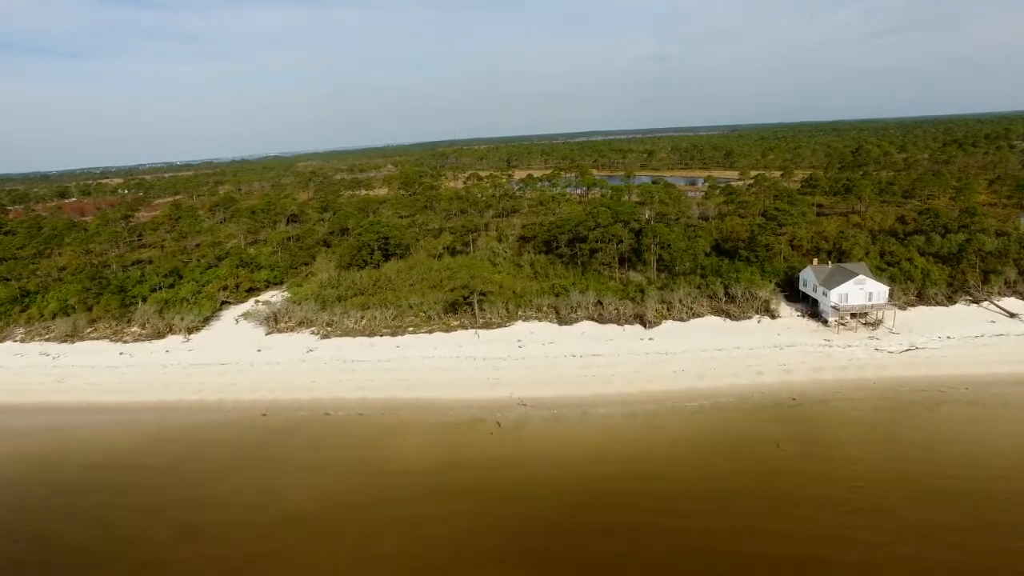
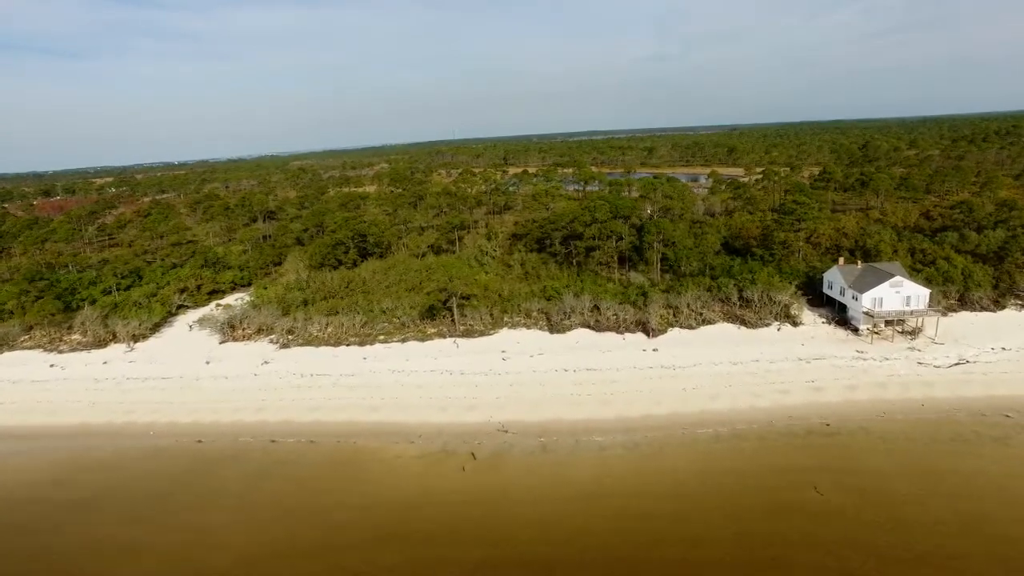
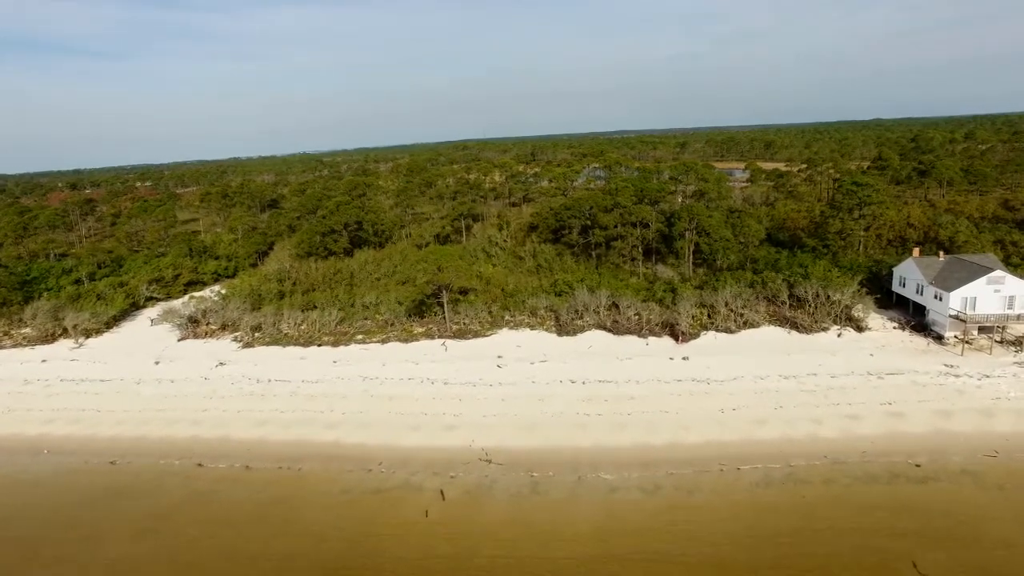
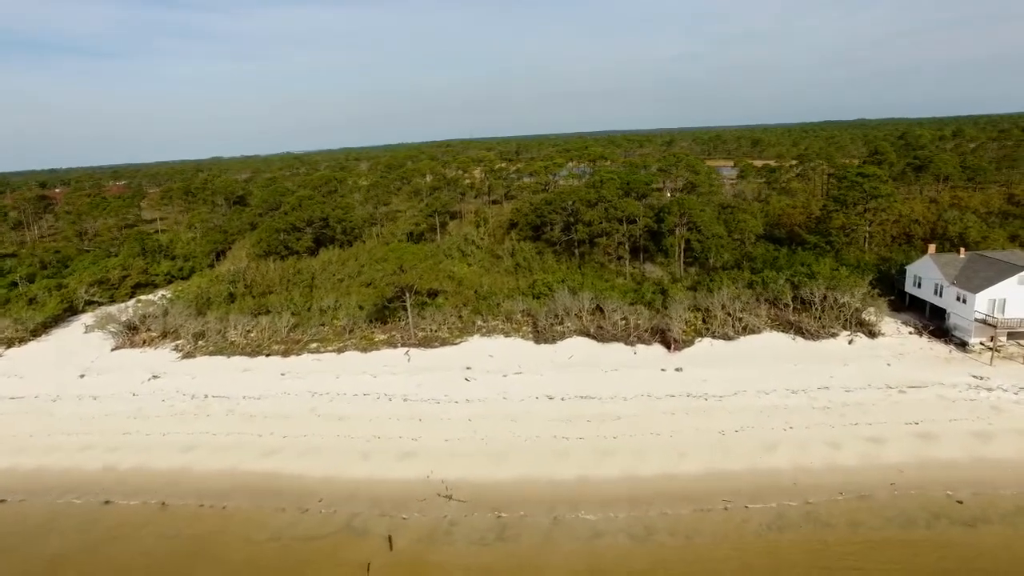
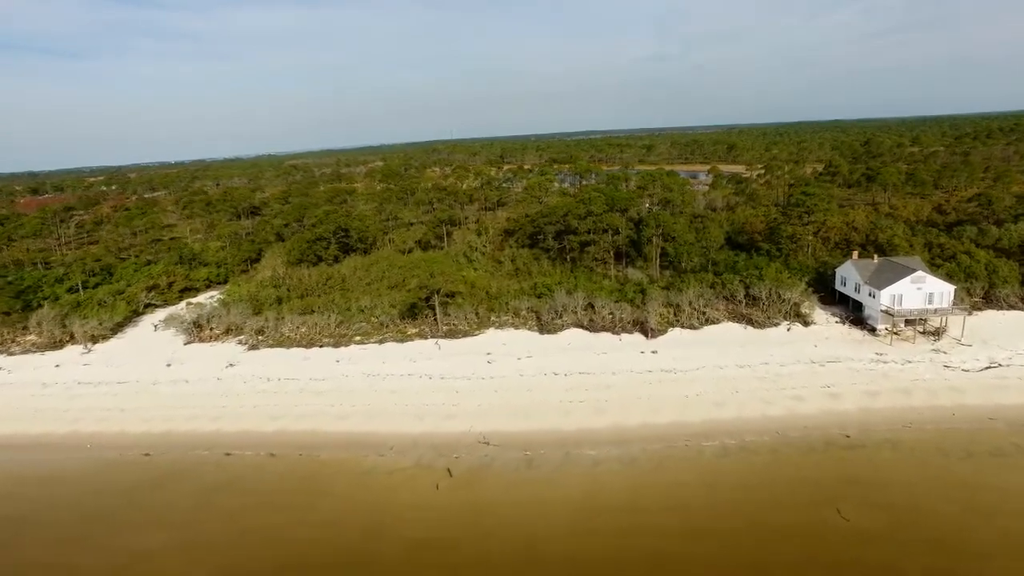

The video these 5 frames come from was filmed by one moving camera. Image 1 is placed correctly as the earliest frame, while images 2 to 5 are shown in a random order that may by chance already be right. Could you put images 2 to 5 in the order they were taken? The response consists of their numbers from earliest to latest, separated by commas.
2, 5, 3, 4
